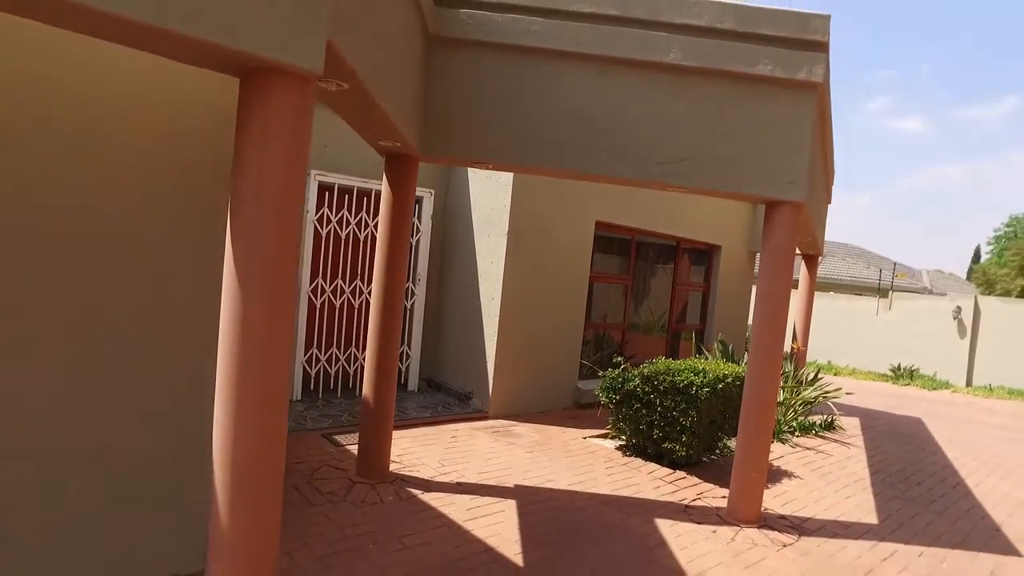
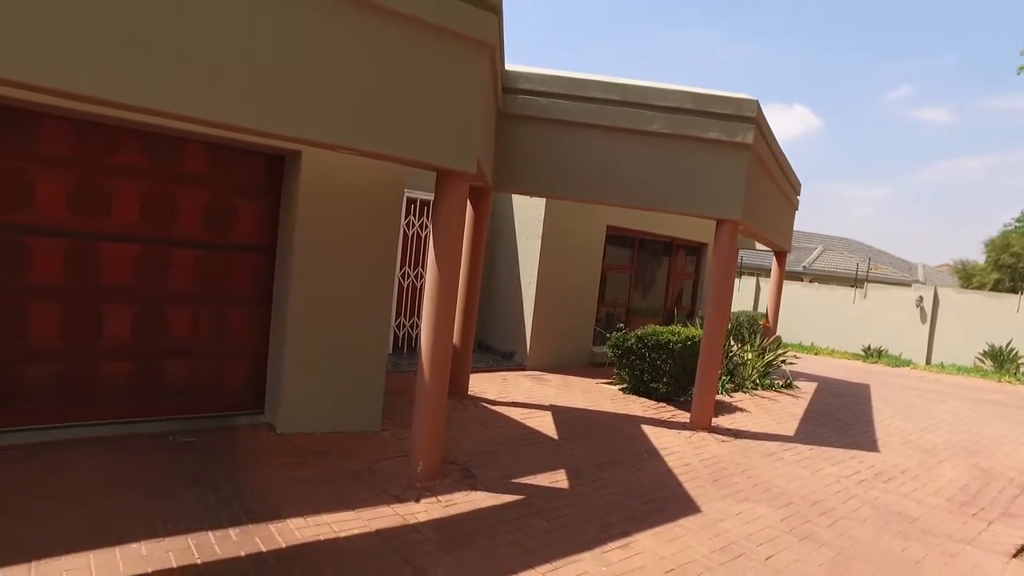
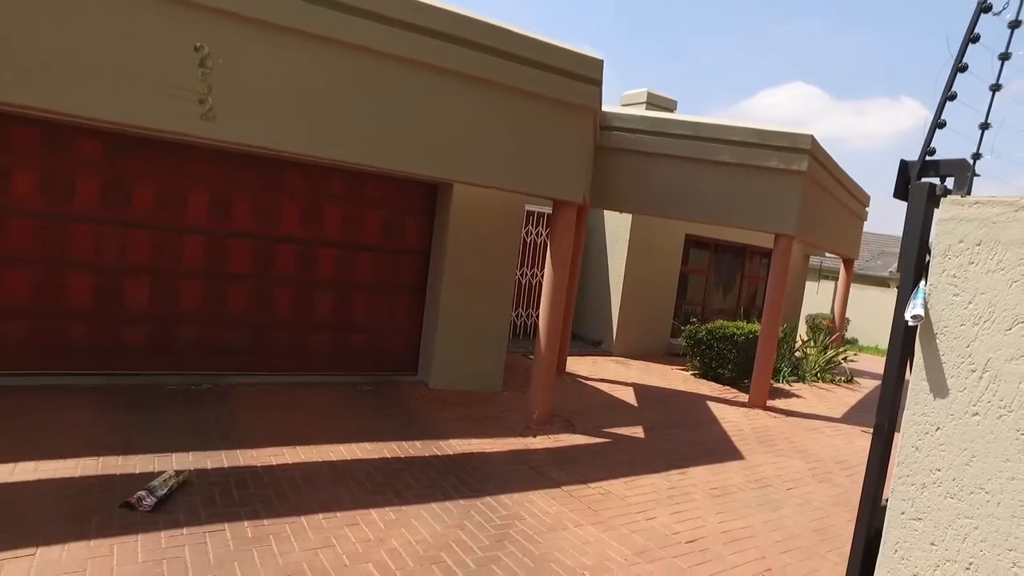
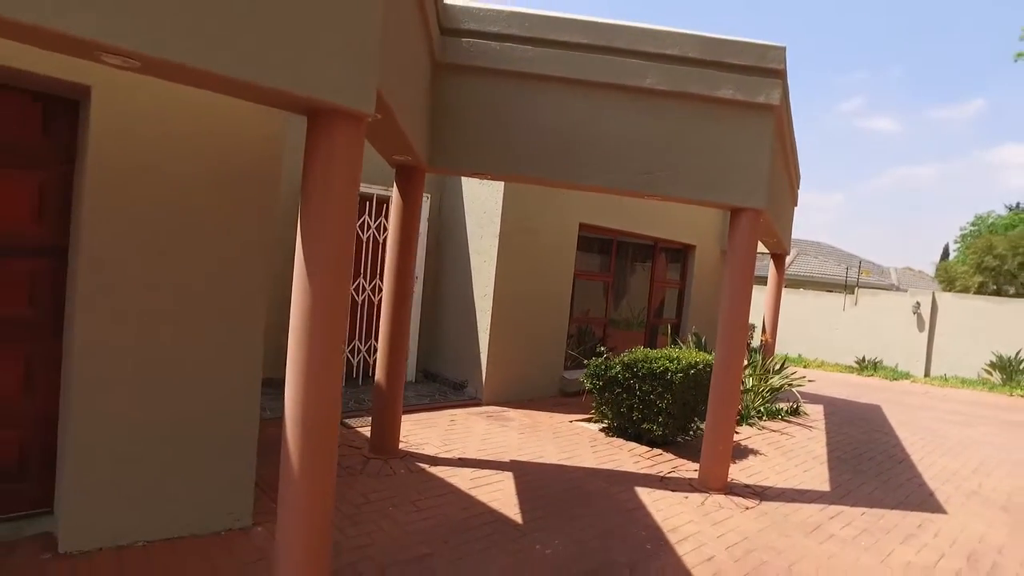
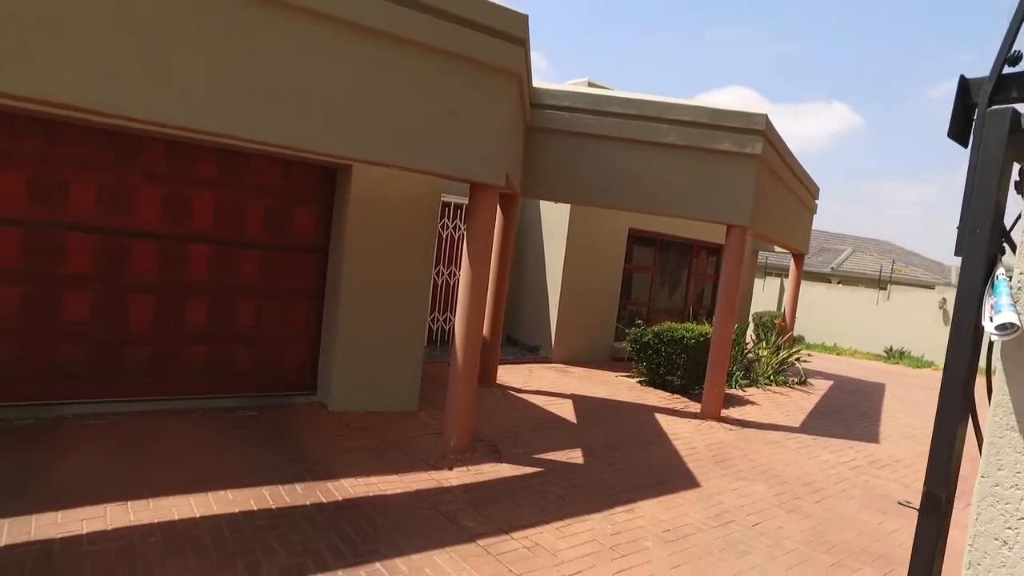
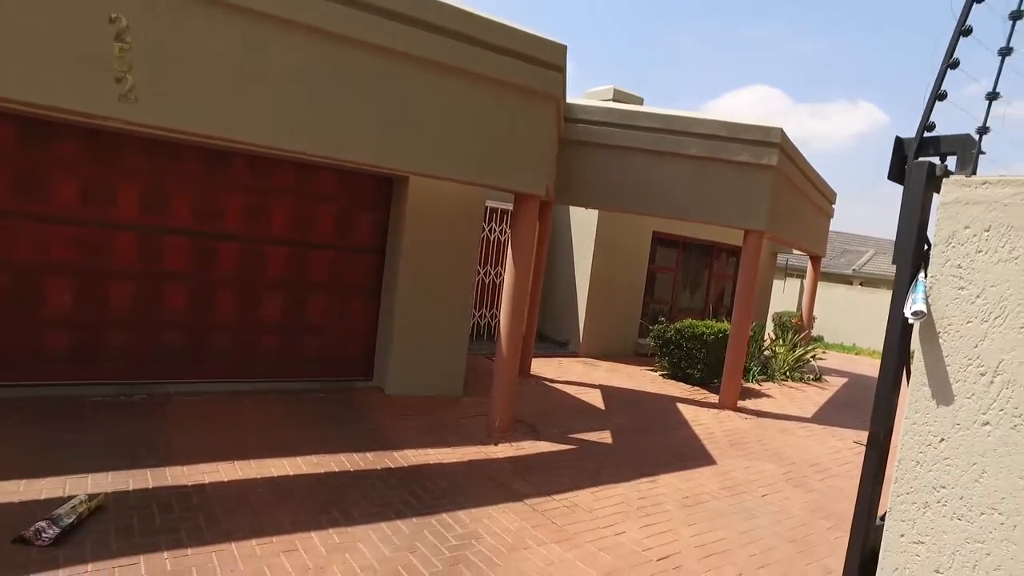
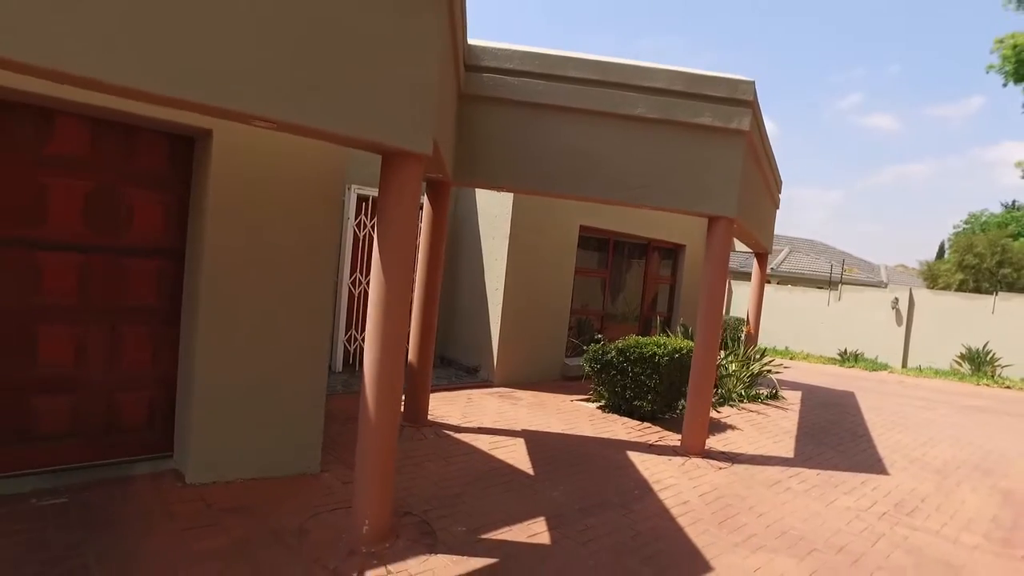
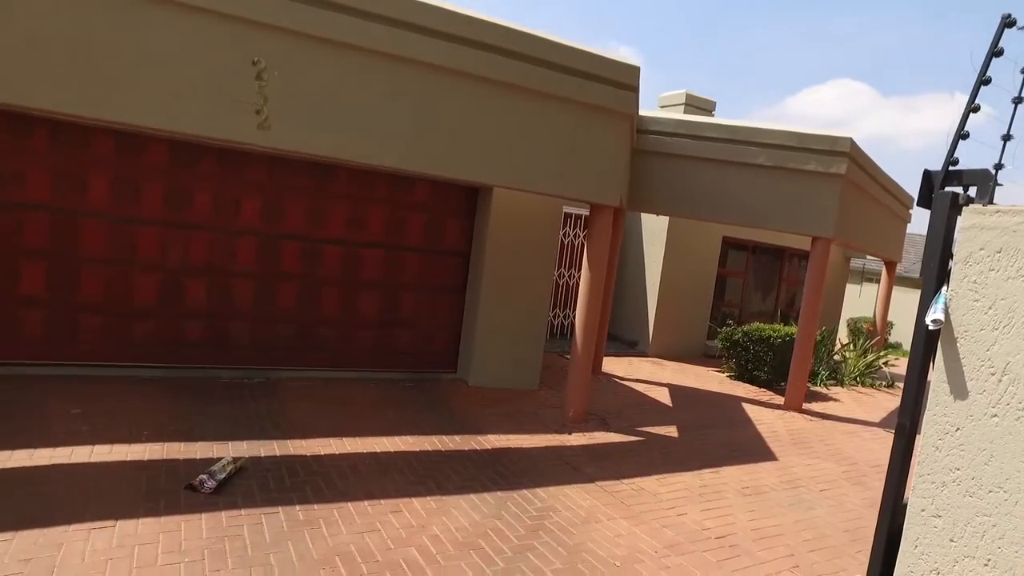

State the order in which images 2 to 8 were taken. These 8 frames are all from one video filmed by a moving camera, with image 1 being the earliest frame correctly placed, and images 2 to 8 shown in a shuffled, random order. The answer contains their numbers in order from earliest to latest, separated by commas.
4, 7, 2, 5, 6, 3, 8
